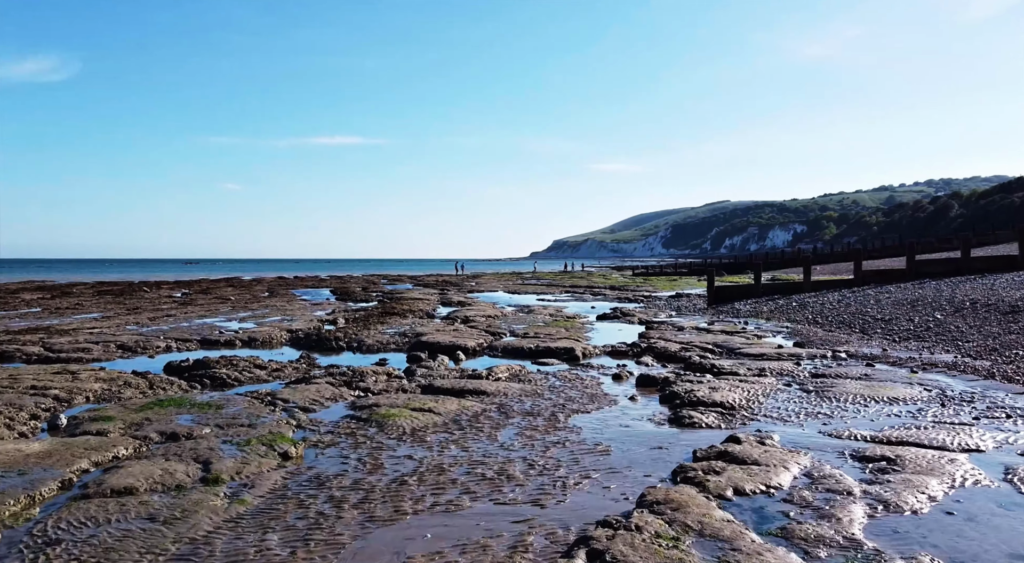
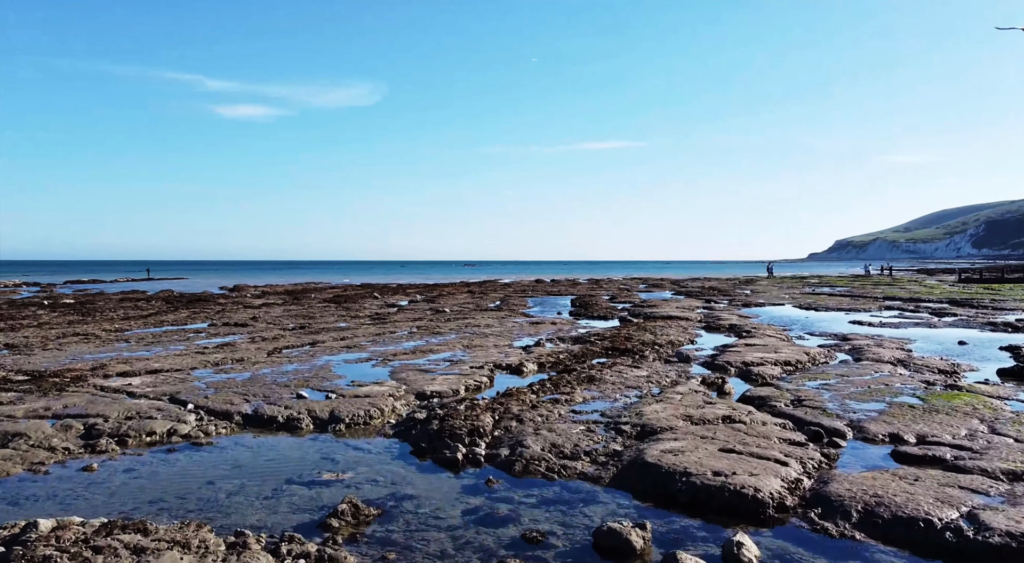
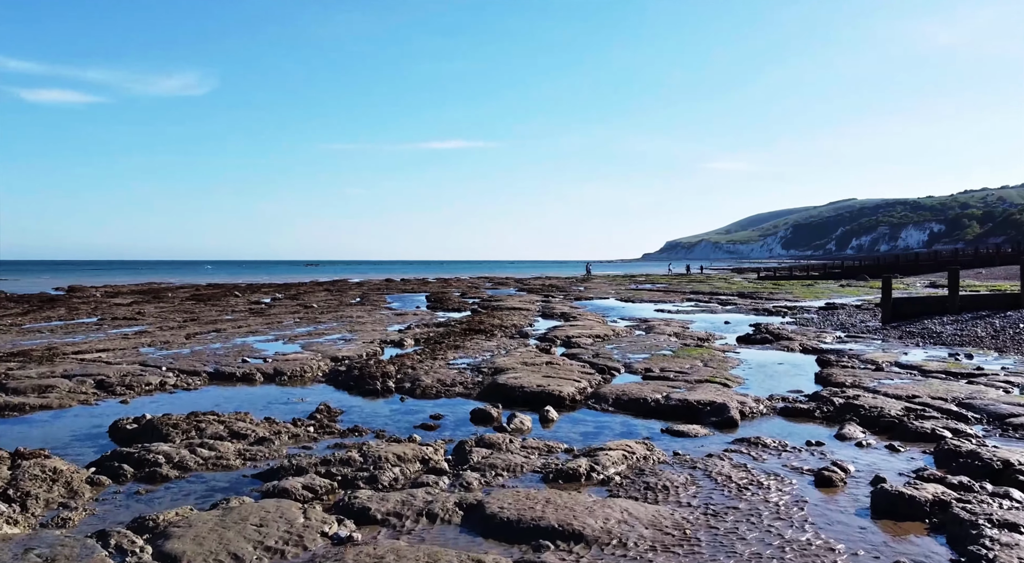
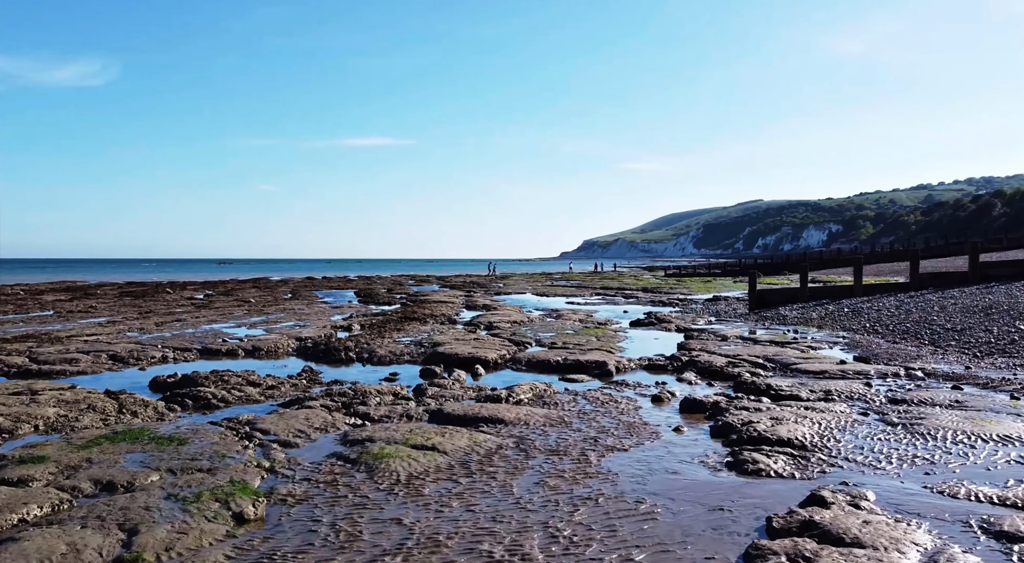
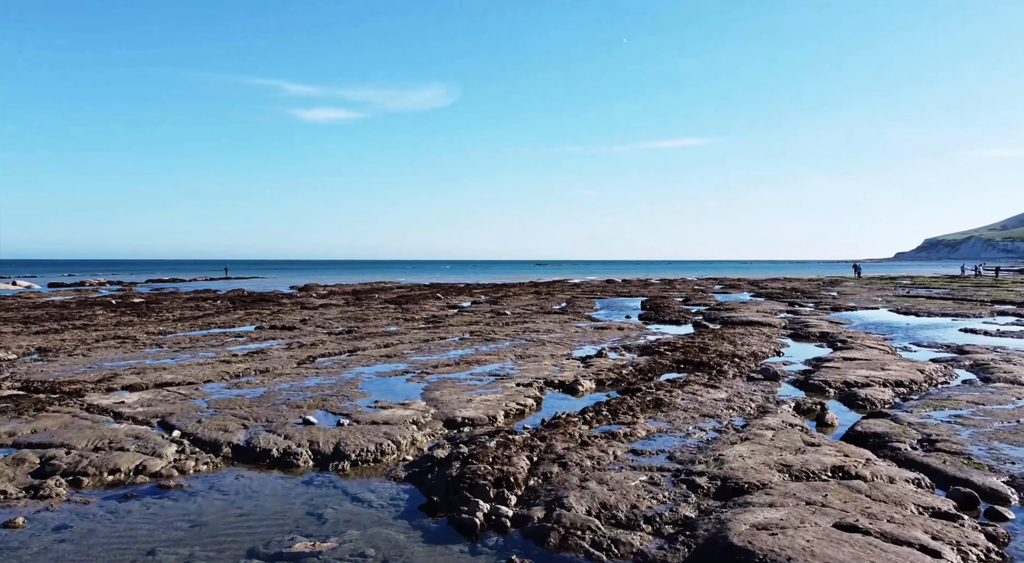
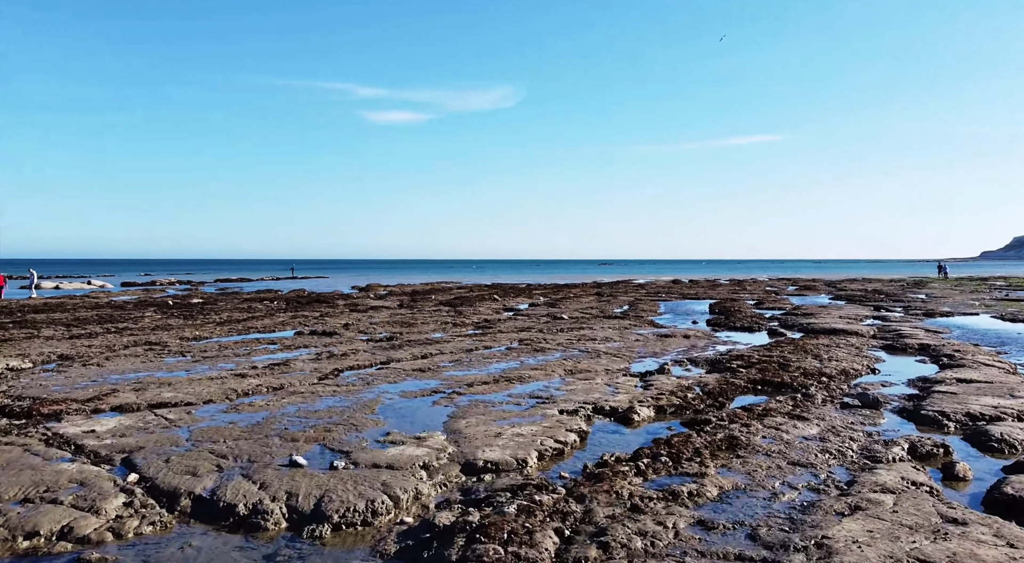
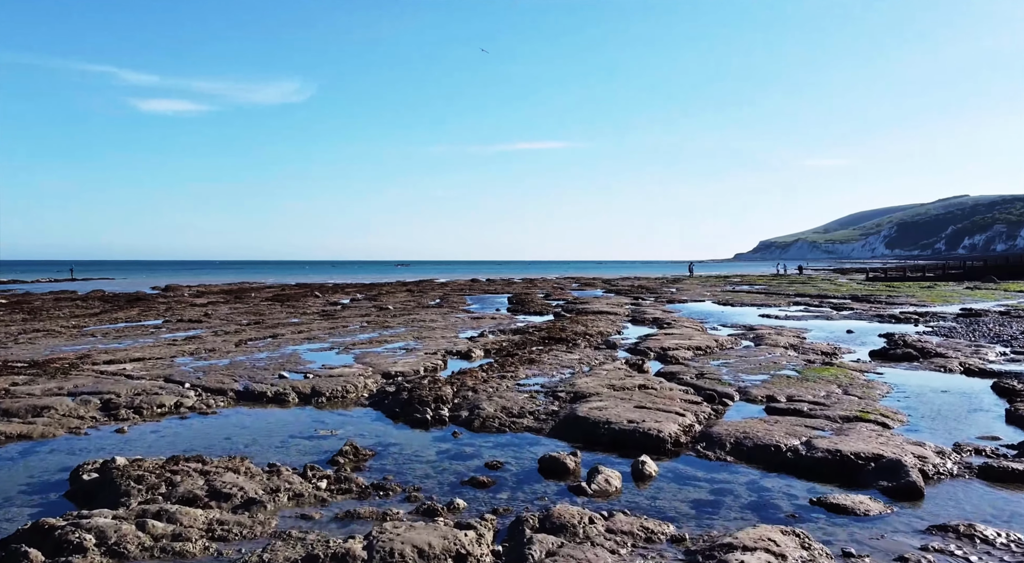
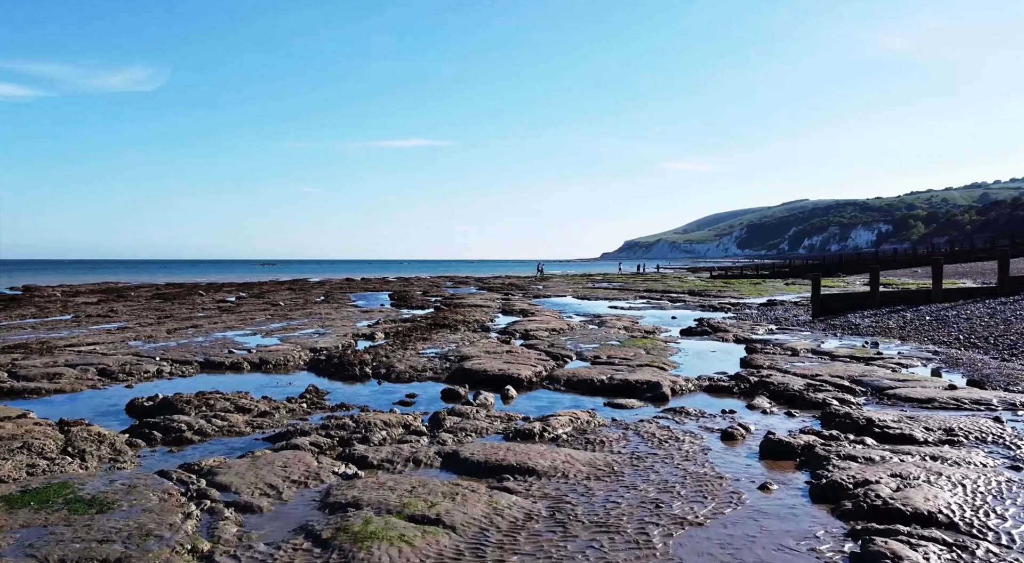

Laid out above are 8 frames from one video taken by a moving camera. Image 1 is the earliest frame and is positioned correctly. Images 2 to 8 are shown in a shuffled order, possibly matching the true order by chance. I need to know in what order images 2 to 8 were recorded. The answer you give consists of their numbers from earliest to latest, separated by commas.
4, 8, 3, 7, 2, 5, 6
